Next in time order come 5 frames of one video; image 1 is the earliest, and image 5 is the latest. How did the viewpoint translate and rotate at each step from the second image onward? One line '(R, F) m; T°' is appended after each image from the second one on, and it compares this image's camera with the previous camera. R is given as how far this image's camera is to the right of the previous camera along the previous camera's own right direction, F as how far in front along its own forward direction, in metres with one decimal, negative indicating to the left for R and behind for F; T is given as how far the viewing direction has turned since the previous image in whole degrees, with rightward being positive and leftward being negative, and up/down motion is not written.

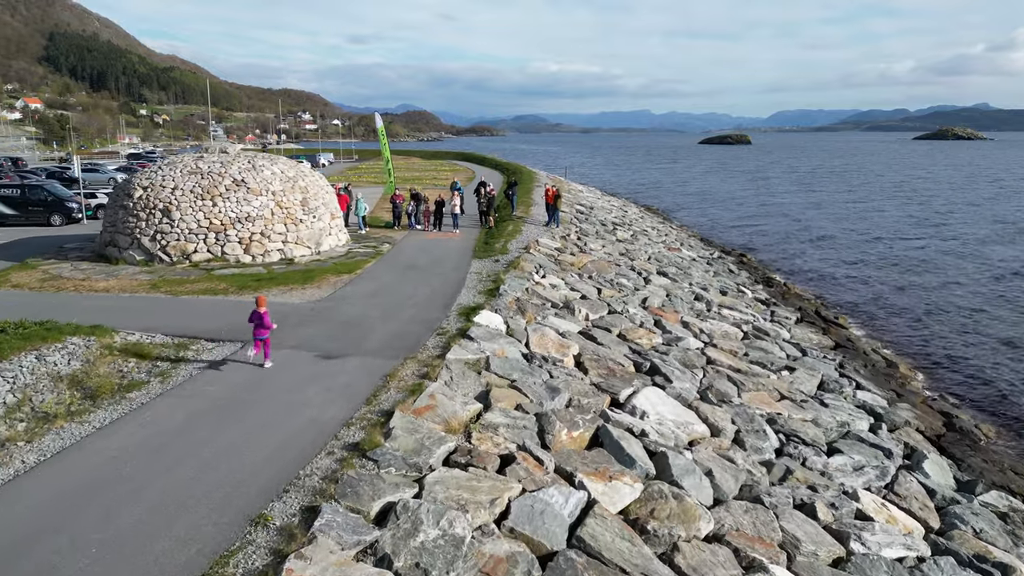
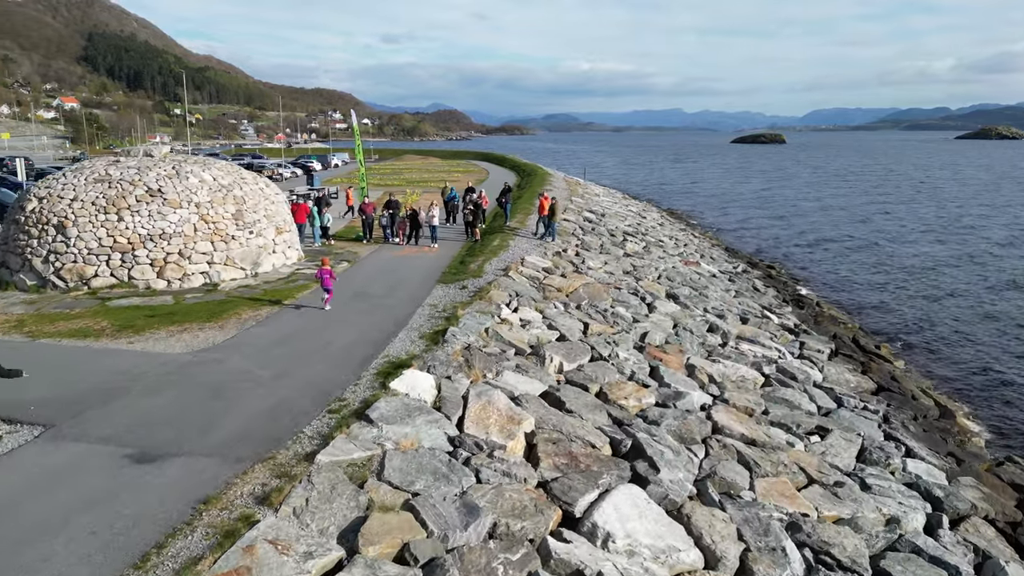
(+1.3, +3.3) m; -2°
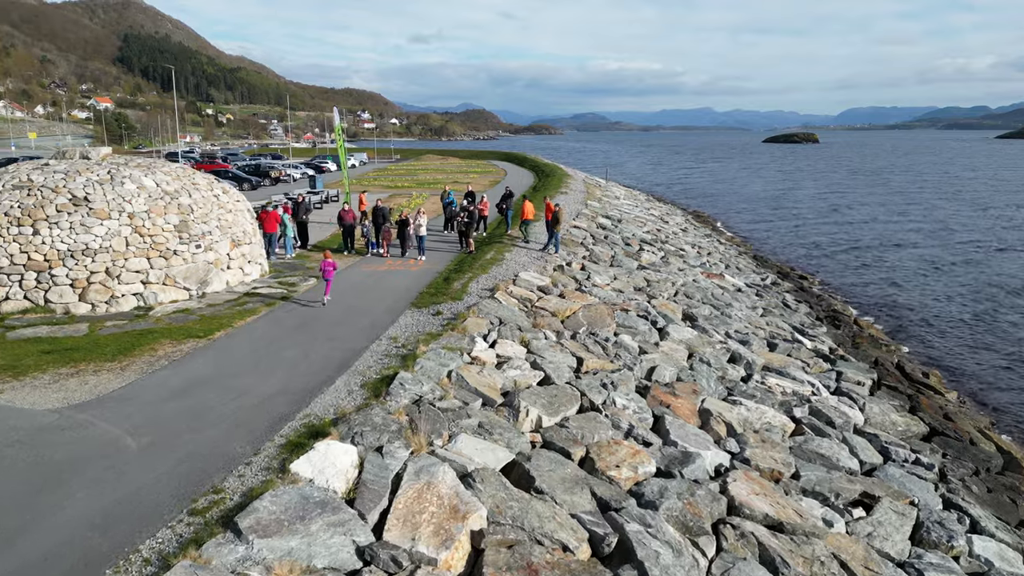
(+0.8, +2.4) m; -2°
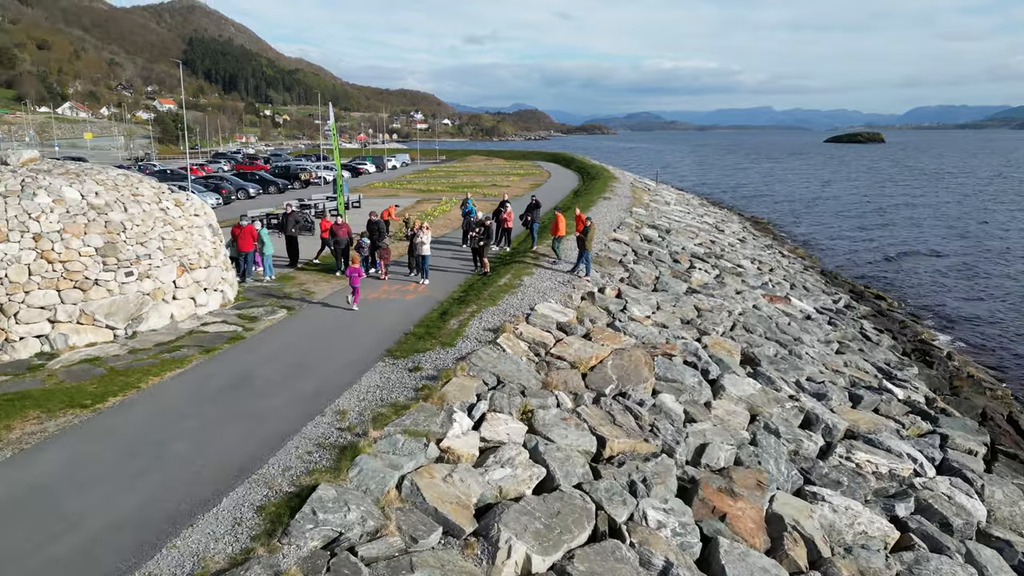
(+0.7, +3.3) m; -4°
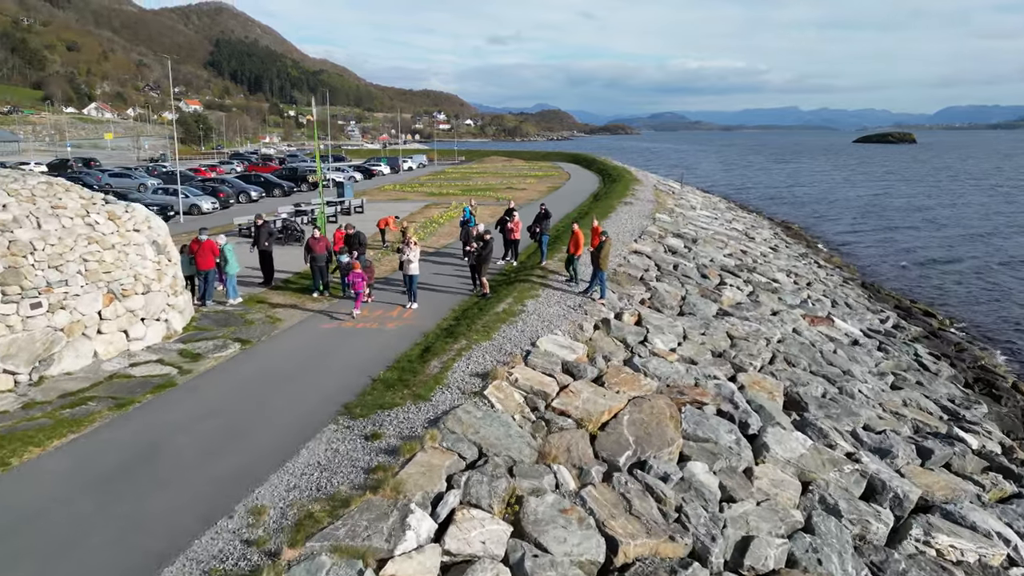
(+0.4, +2.3) m; -2°
